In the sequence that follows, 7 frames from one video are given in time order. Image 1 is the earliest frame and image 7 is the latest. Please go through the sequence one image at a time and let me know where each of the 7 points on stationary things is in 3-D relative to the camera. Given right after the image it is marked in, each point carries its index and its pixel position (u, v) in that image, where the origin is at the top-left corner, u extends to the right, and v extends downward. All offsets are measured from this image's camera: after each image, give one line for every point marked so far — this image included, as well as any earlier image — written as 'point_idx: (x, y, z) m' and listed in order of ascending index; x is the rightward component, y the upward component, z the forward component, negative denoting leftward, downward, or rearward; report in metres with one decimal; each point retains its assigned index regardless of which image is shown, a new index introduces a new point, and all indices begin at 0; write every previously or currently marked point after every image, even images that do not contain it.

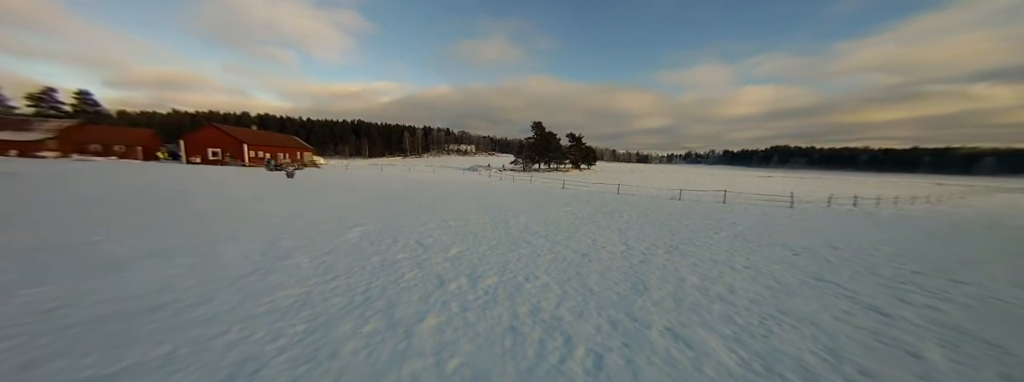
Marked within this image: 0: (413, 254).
0: (-1.9, -1.2, +5.0) m
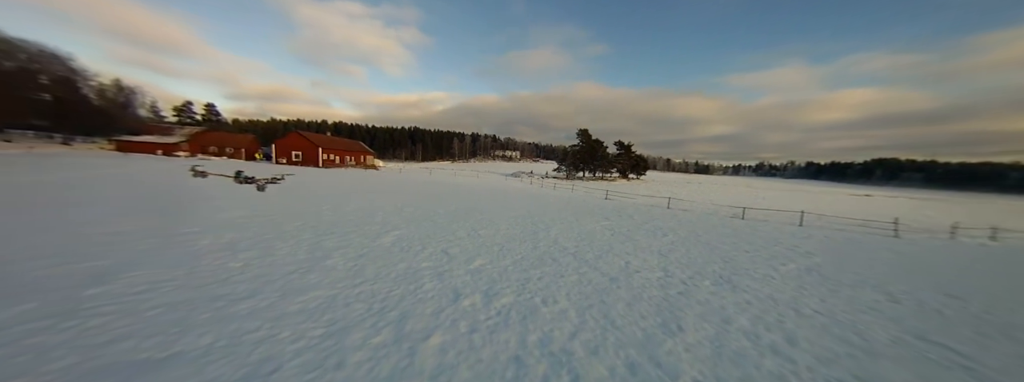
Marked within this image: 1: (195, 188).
0: (-1.4, -1.4, +5.1) m
1: (-15.8, +0.1, +13.4) m
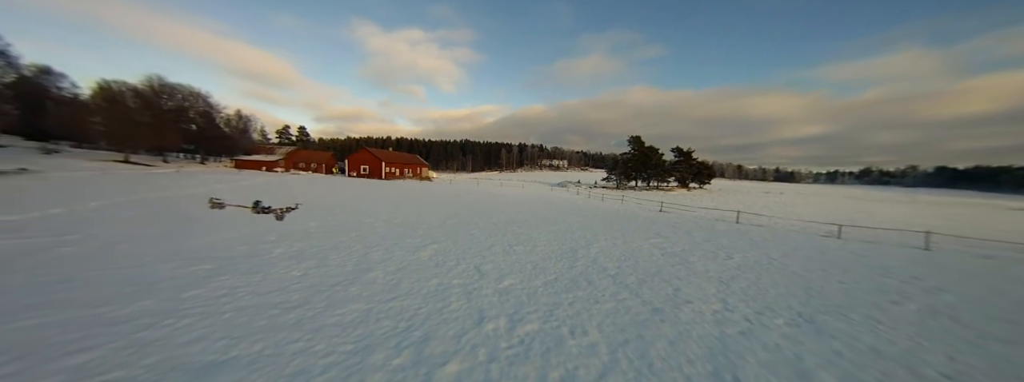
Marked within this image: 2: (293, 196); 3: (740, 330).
0: (-0.9, -1.7, +5.1) m
1: (-13.6, -0.6, +15.8) m
2: (-15.3, -0.3, +19.1) m
3: (+3.6, -2.2, +4.2) m
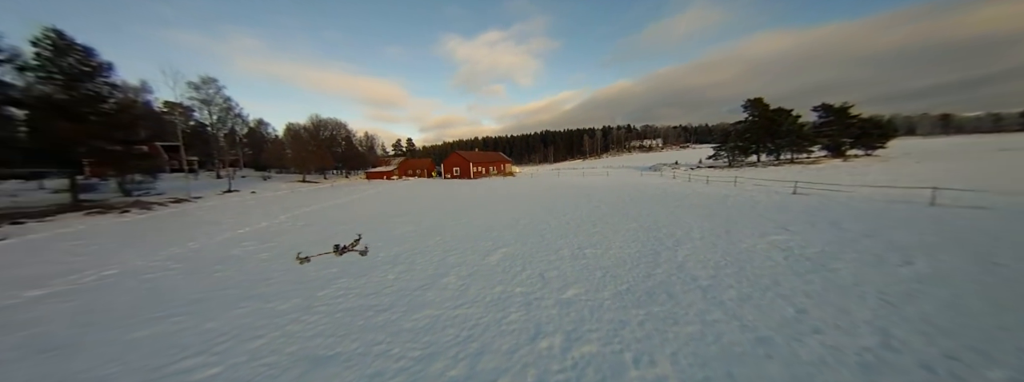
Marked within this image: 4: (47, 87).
0: (+0.4, -1.9, +5.2) m
1: (-8.5, -1.1, +19.2) m
2: (-9.3, -0.8, +22.8) m
3: (+4.3, -2.1, +2.9) m
4: (-29.6, +6.7, +17.0) m
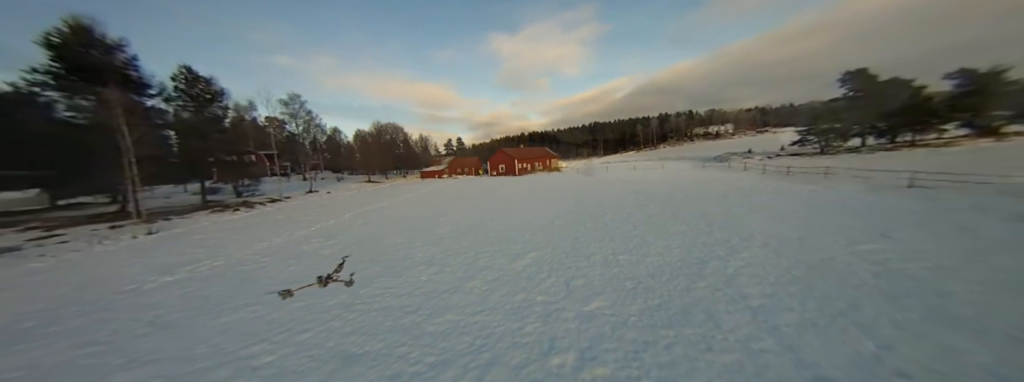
0: (+0.8, -2.1, +5.1) m
1: (-5.6, -1.1, +20.4) m
2: (-5.7, -0.8, +24.1) m
3: (+4.3, -2.2, +2.1) m
4: (-26.8, +6.4, +21.8) m
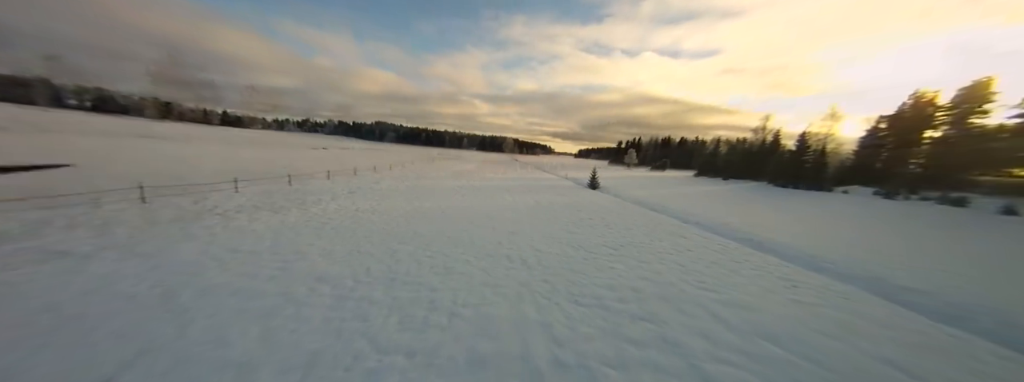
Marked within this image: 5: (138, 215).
0: (+0.9, -2.6, +4.3) m
1: (-4.5, -2.3, +20.0) m
2: (-4.4, -2.0, +23.7) m
3: (+4.2, -2.6, +1.2) m
4: (-25.7, +4.9, +22.9) m
5: (-14.1, -0.9, +10.0) m
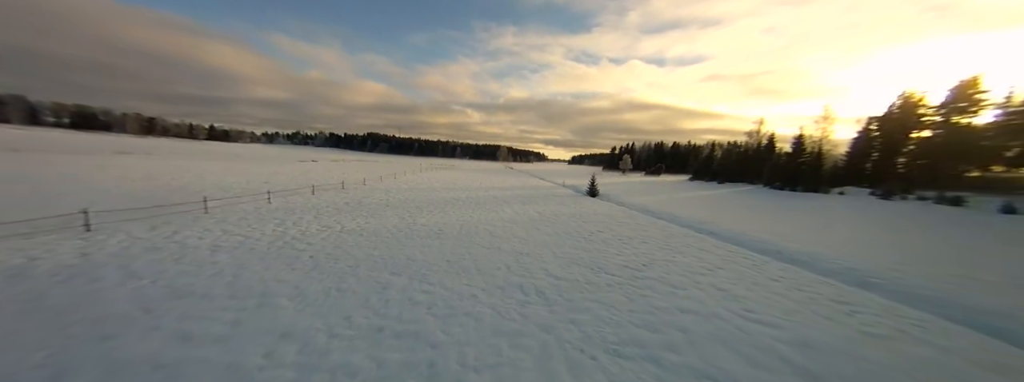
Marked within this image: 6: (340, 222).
0: (+1.4, -2.9, +3.0) m
1: (-4.4, -3.2, +18.6) m
2: (-4.3, -3.1, +22.3) m
3: (+4.8, -2.8, -0.1) m
4: (-25.8, +3.4, +21.2) m
5: (-13.8, -1.8, +8.4) m
6: (-9.0, -3.8, +14.0) m
